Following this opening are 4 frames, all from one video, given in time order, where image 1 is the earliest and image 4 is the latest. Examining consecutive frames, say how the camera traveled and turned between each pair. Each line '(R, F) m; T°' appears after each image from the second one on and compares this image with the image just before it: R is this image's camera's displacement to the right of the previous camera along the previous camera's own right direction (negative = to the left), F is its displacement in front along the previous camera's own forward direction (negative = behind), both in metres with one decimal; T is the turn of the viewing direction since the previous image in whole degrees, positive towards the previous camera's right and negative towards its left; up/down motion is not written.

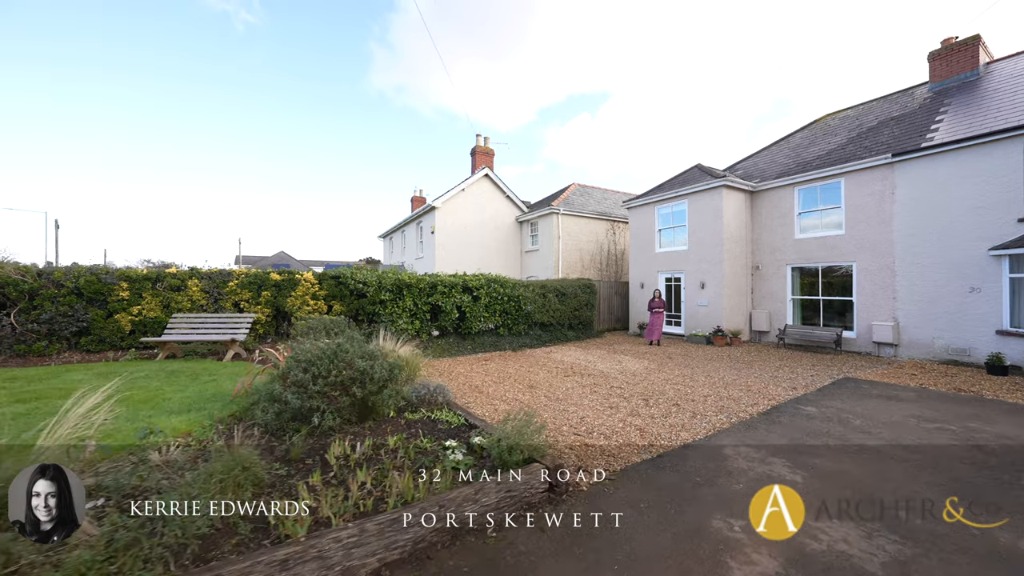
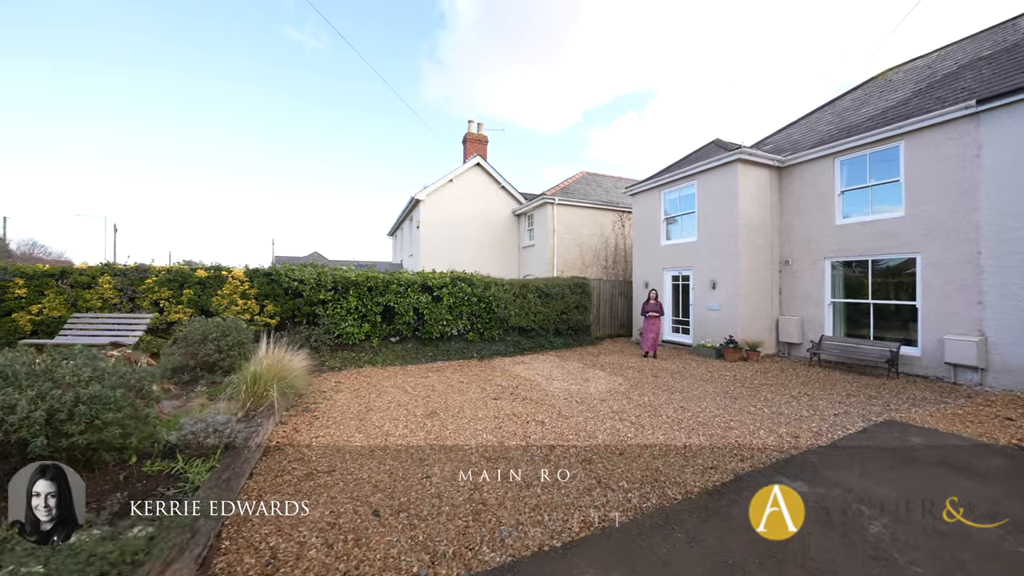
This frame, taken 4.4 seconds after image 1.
(+1.9, +1.6) m; -7°
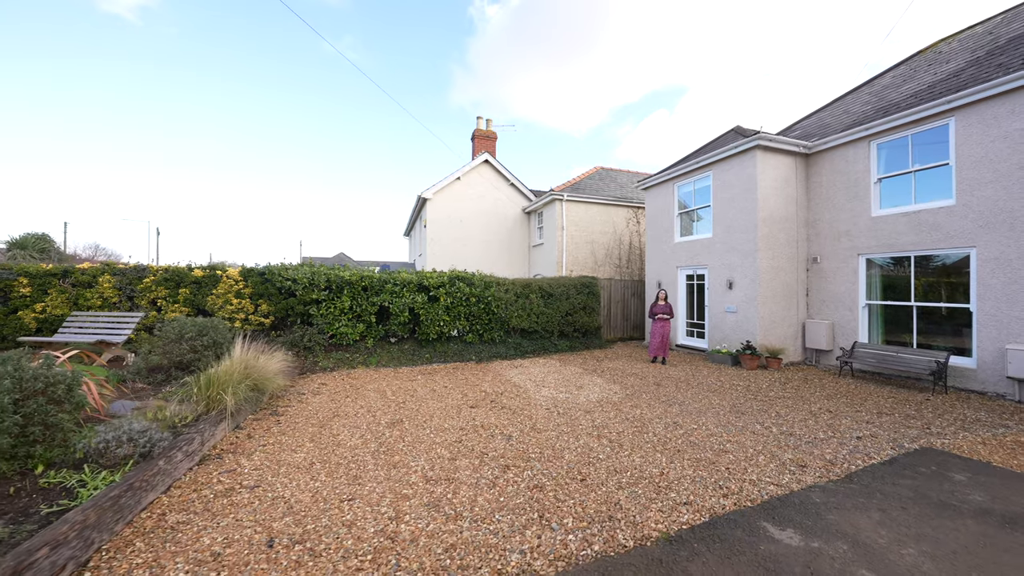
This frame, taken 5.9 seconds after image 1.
(+0.7, +0.5) m; -4°
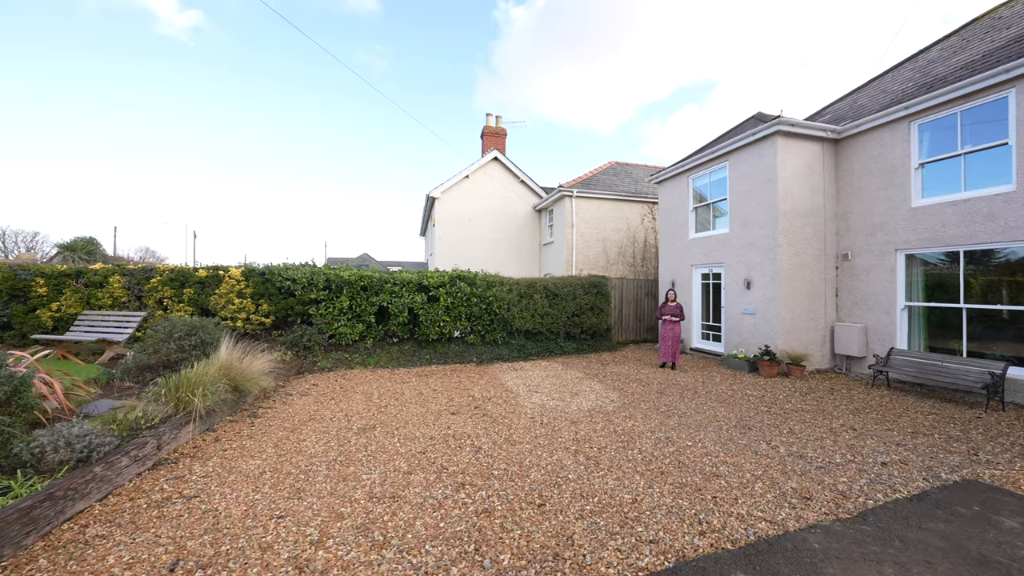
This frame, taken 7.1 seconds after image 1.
(+0.5, +0.4) m; -4°
